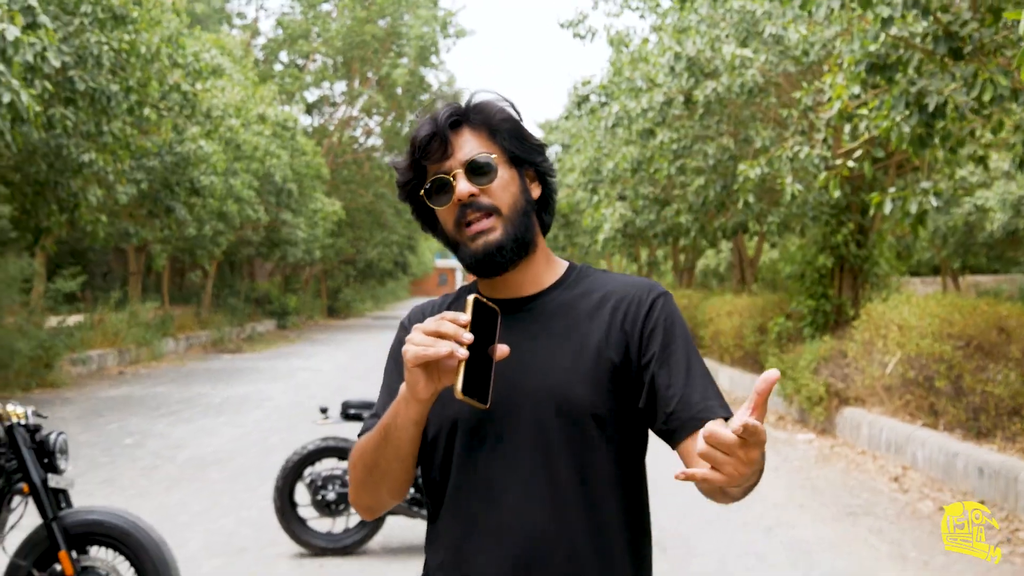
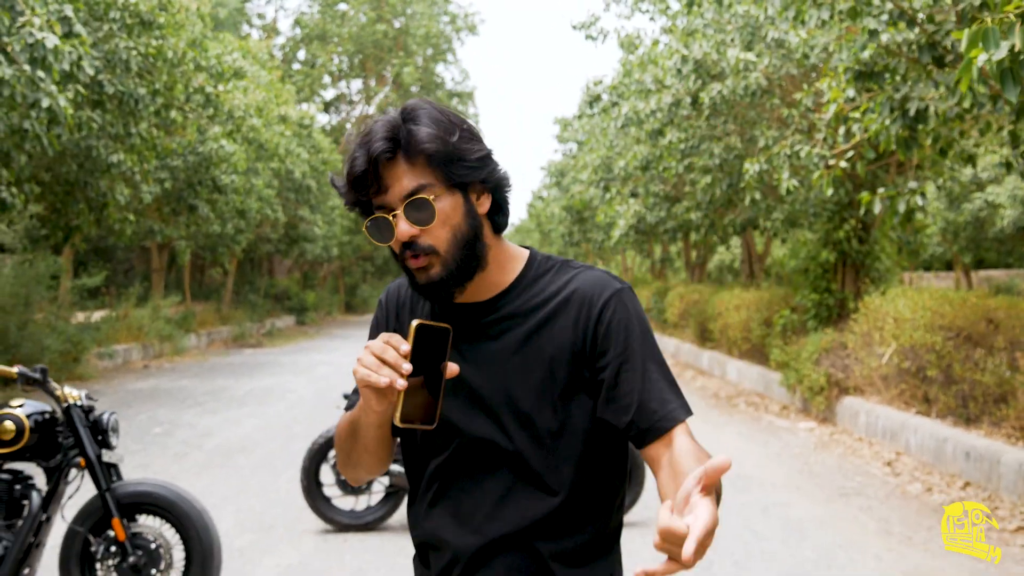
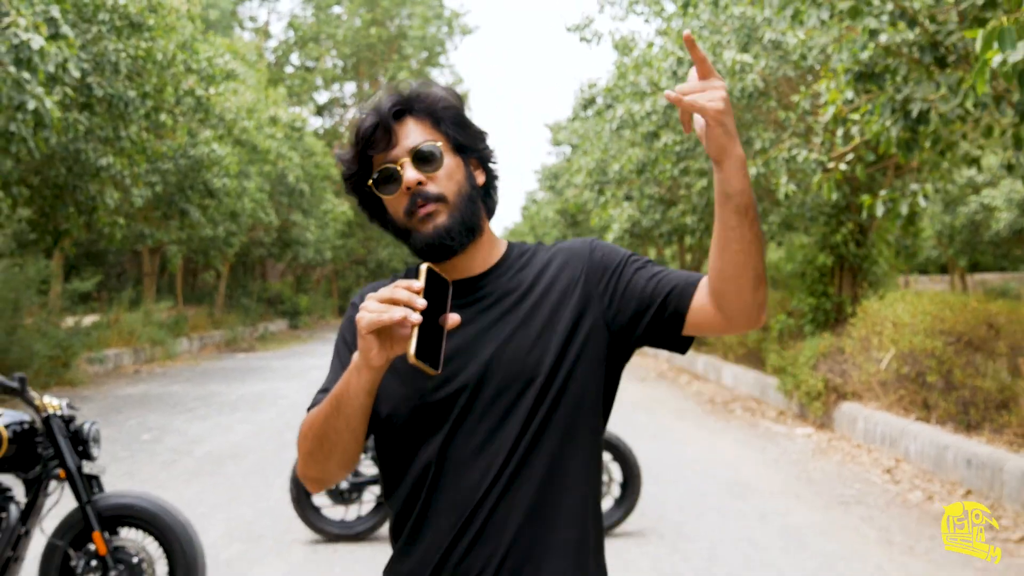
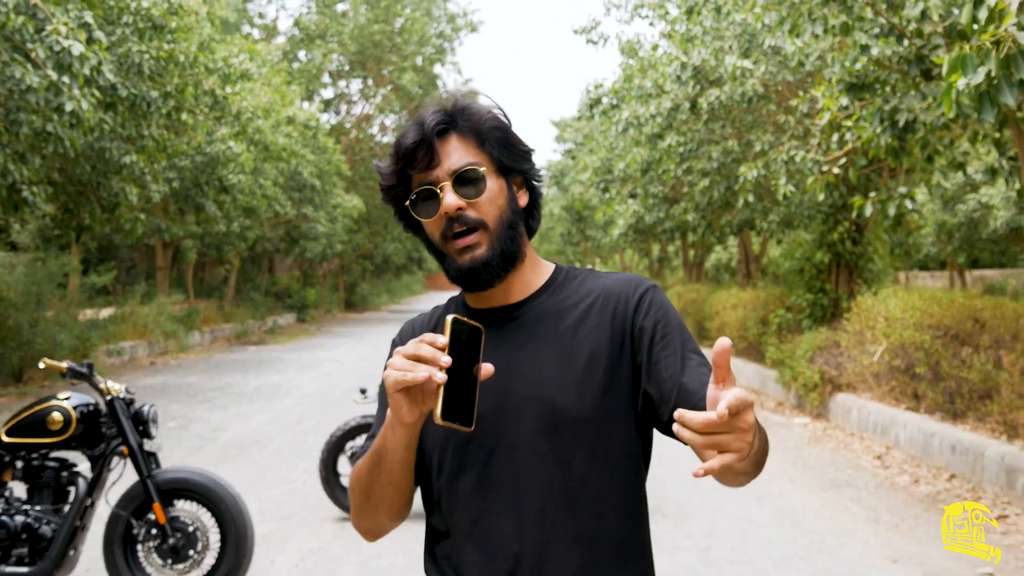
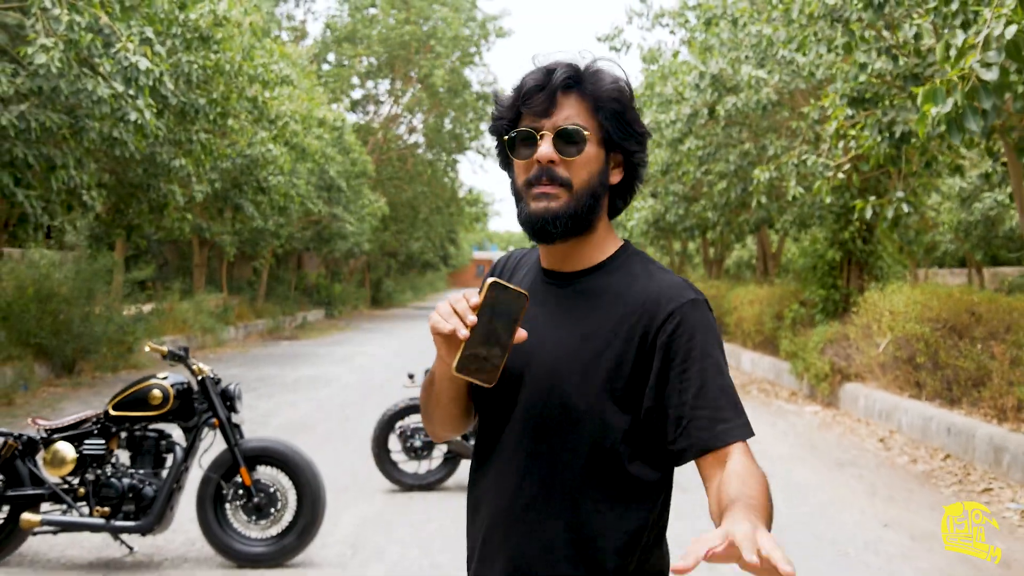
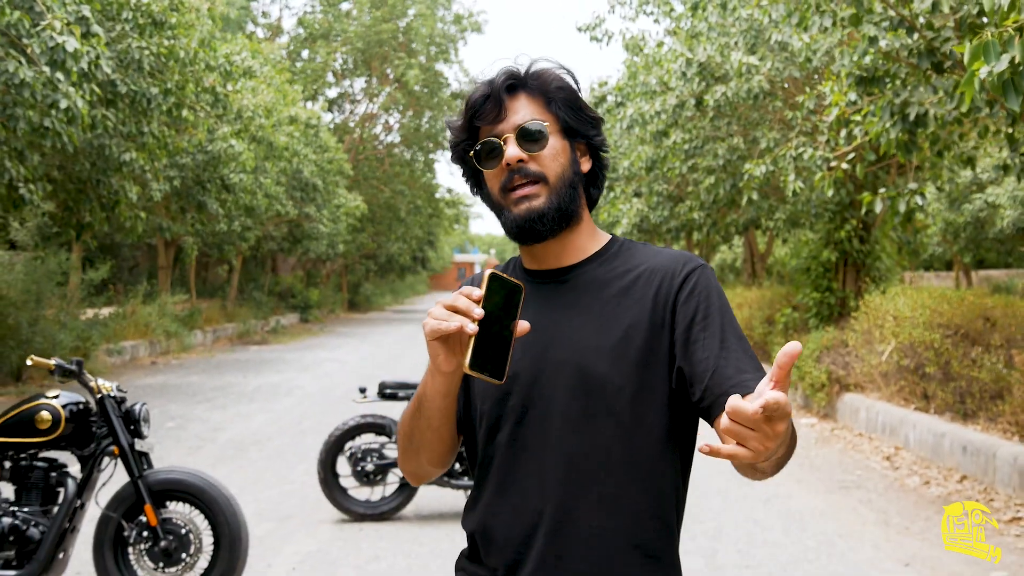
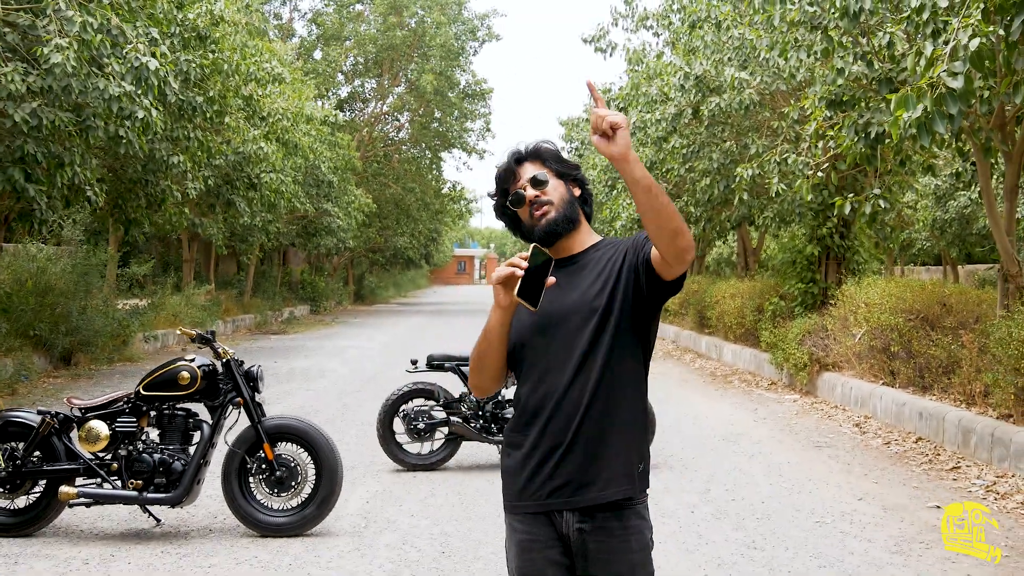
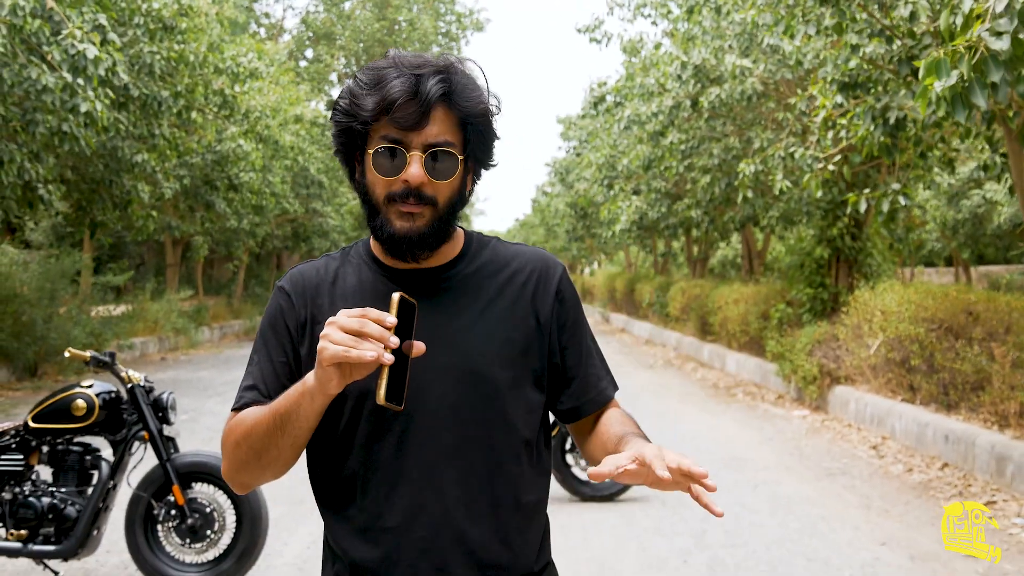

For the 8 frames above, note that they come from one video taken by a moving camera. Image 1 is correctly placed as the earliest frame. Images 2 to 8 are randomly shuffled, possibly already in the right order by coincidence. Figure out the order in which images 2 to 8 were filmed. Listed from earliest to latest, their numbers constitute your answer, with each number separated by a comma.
3, 2, 6, 4, 8, 5, 7
